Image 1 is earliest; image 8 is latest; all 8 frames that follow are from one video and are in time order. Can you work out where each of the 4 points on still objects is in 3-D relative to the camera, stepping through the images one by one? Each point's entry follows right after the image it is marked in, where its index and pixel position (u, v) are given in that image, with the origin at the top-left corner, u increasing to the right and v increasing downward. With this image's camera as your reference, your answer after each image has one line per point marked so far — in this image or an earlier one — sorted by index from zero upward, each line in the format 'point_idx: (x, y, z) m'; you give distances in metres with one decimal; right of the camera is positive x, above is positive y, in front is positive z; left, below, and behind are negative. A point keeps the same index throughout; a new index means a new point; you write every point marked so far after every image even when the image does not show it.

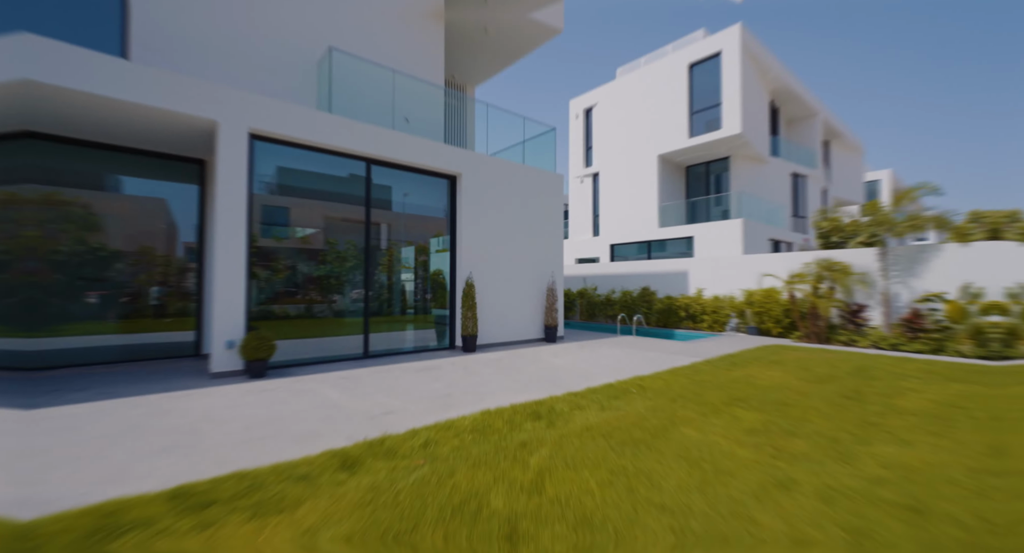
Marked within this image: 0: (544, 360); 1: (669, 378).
0: (+0.5, -1.4, +7.3) m
1: (+2.0, -1.3, +5.8) m
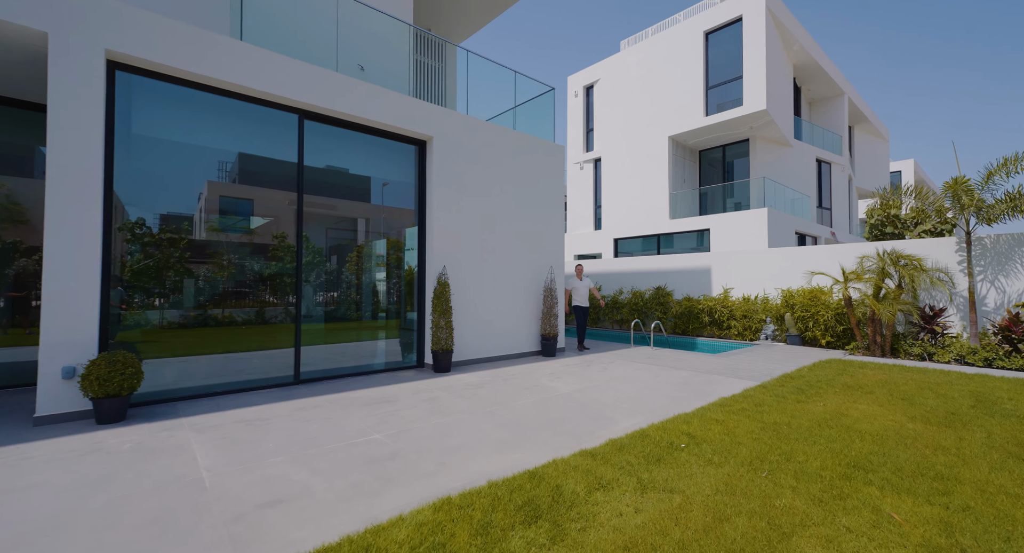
0: (+0.4, -1.3, +5.4) m
1: (+1.9, -1.3, +3.9) m
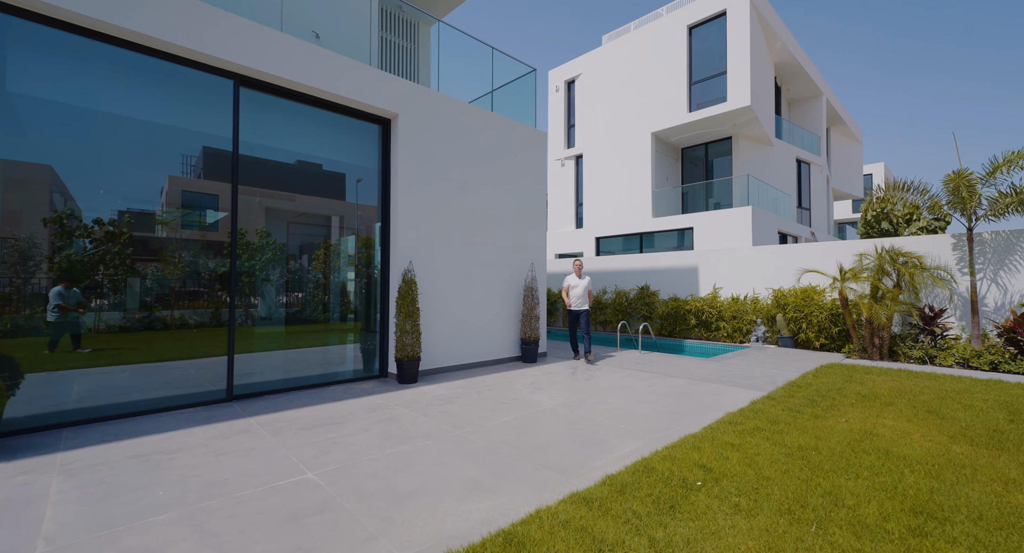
0: (+0.1, -1.3, +4.7) m
1: (+1.7, -1.2, +3.3) m
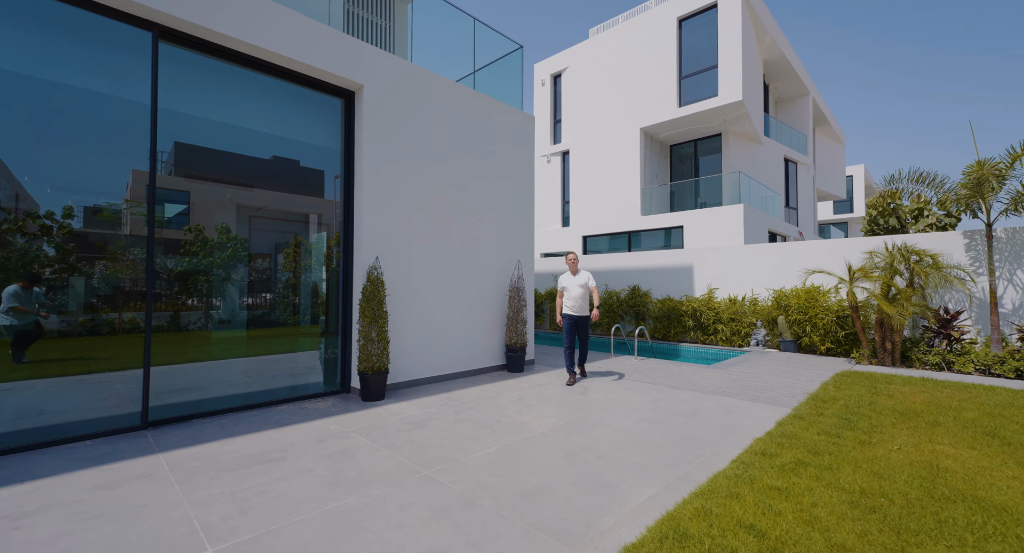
0: (-0.1, -1.3, +4.0) m
1: (+1.6, -1.2, +2.6) m
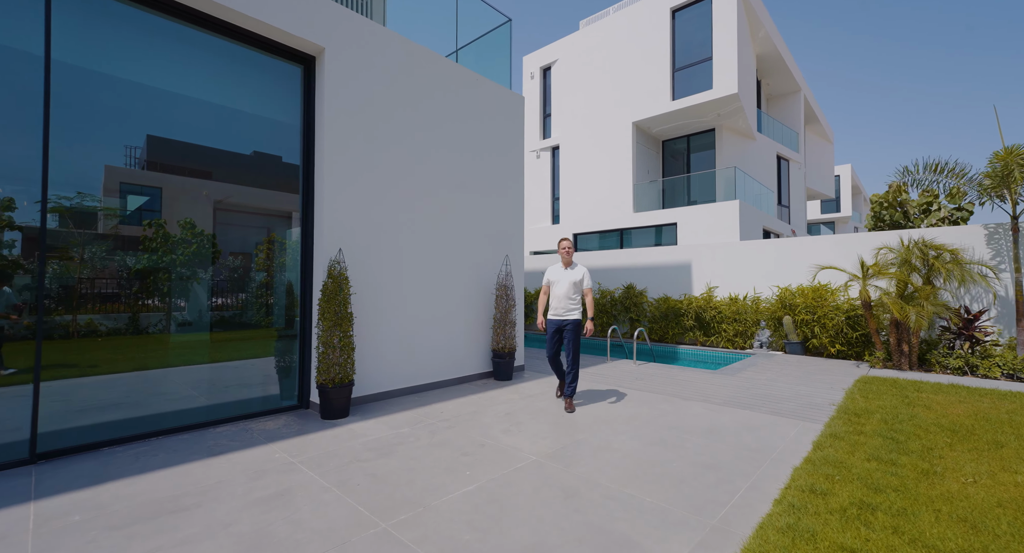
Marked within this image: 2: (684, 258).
0: (-0.2, -1.2, +3.3) m
1: (+1.5, -1.2, +2.0) m
2: (+3.9, +0.4, +10.0) m
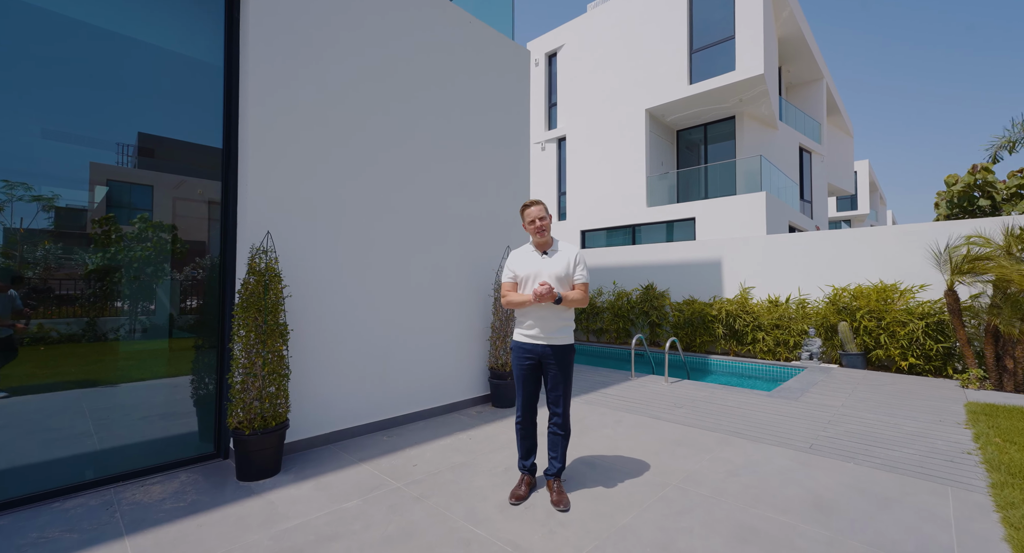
0: (-0.1, -1.2, +2.1) m
1: (+1.5, -1.1, +0.7) m
2: (+4.0, +0.4, +8.7) m
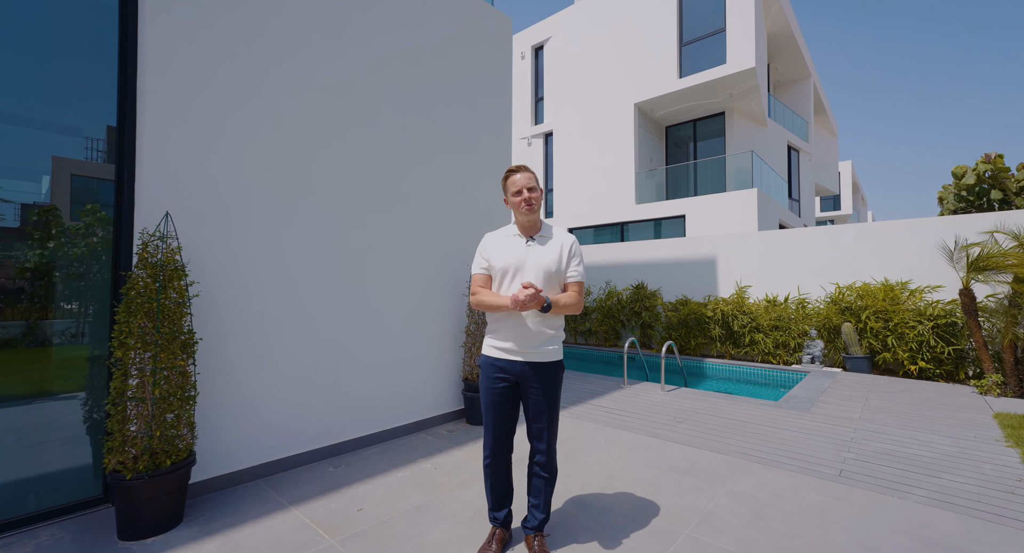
0: (-0.3, -1.2, +1.5) m
1: (+1.4, -1.1, +0.1) m
2: (+3.7, +0.5, +8.2) m
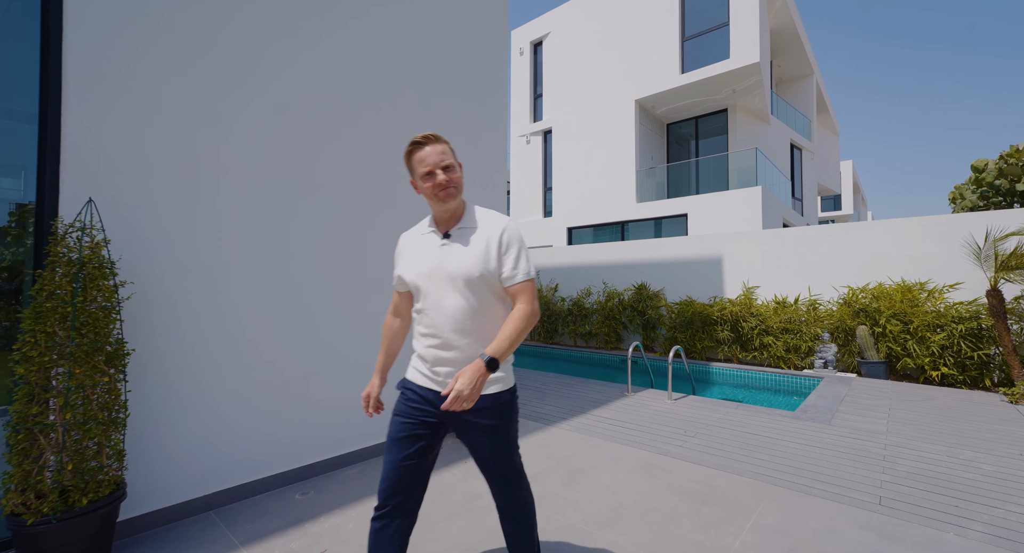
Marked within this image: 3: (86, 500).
0: (-0.3, -1.2, +1.1) m
1: (+1.4, -1.1, -0.2) m
2: (+3.6, +0.5, +7.9) m
3: (-1.7, -0.9, +1.8) m
